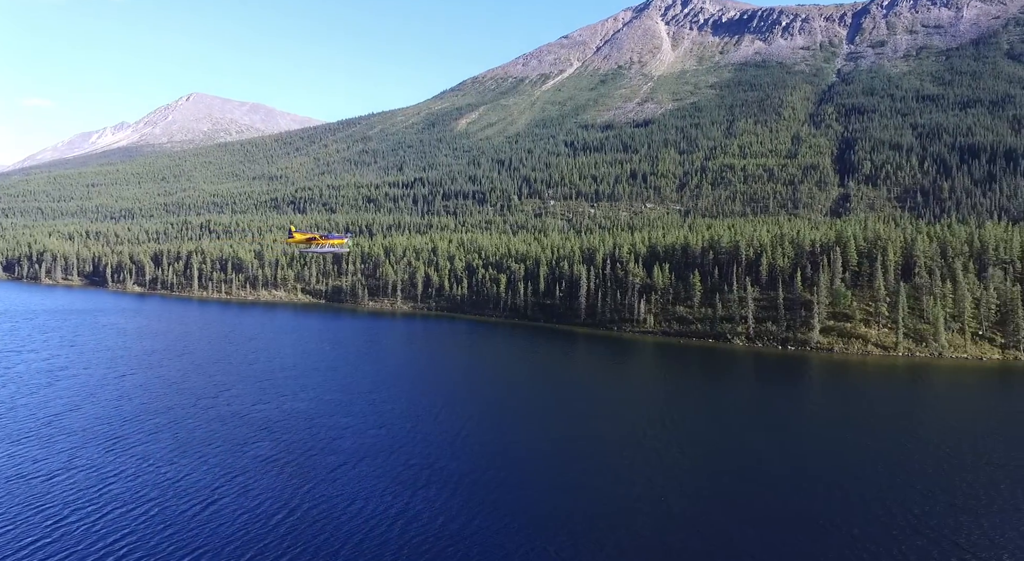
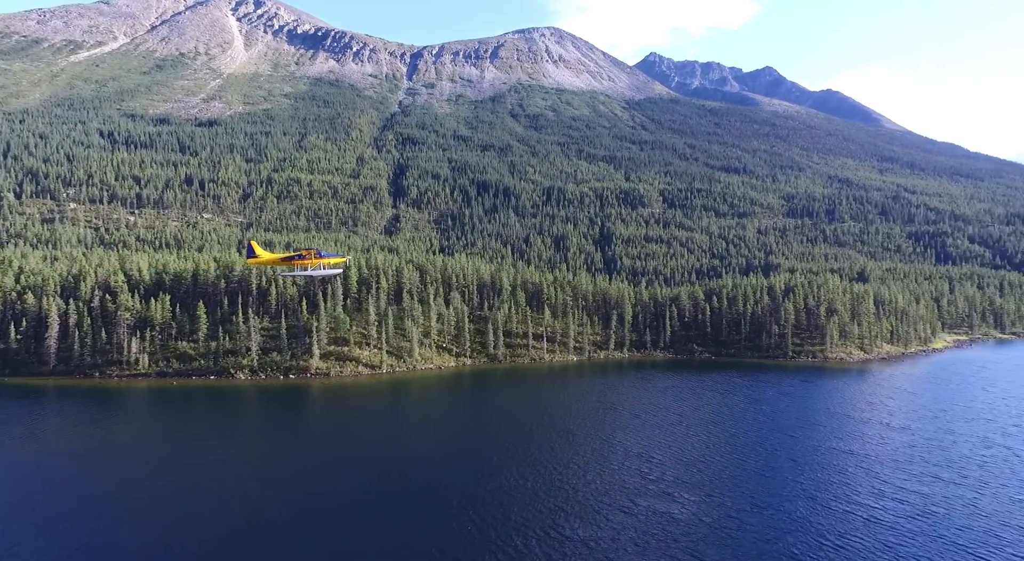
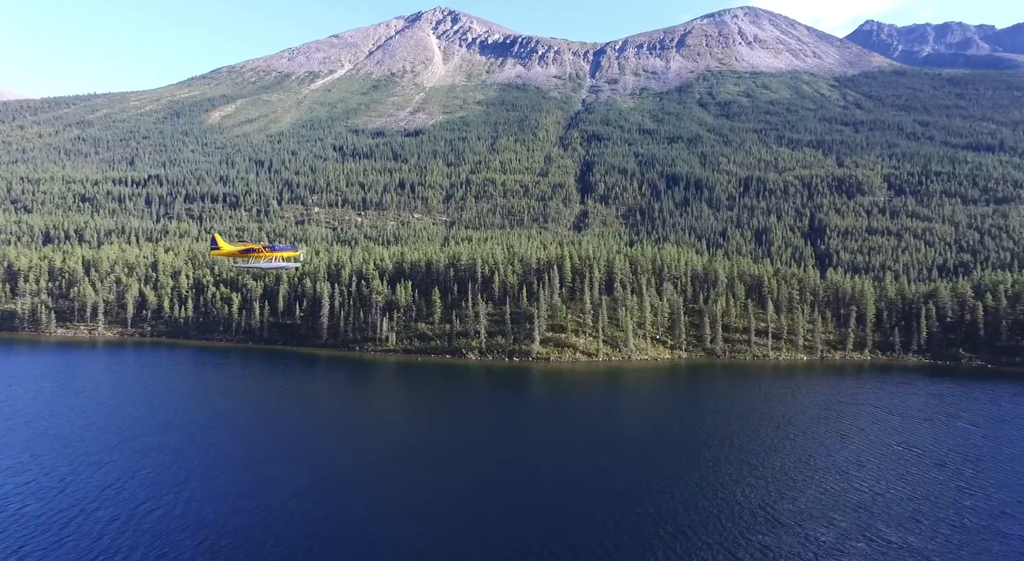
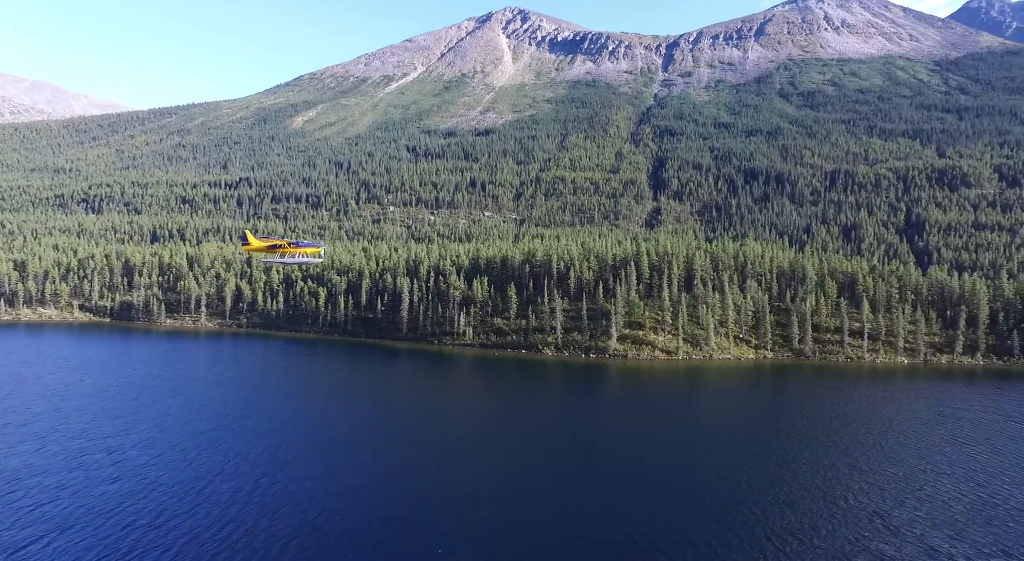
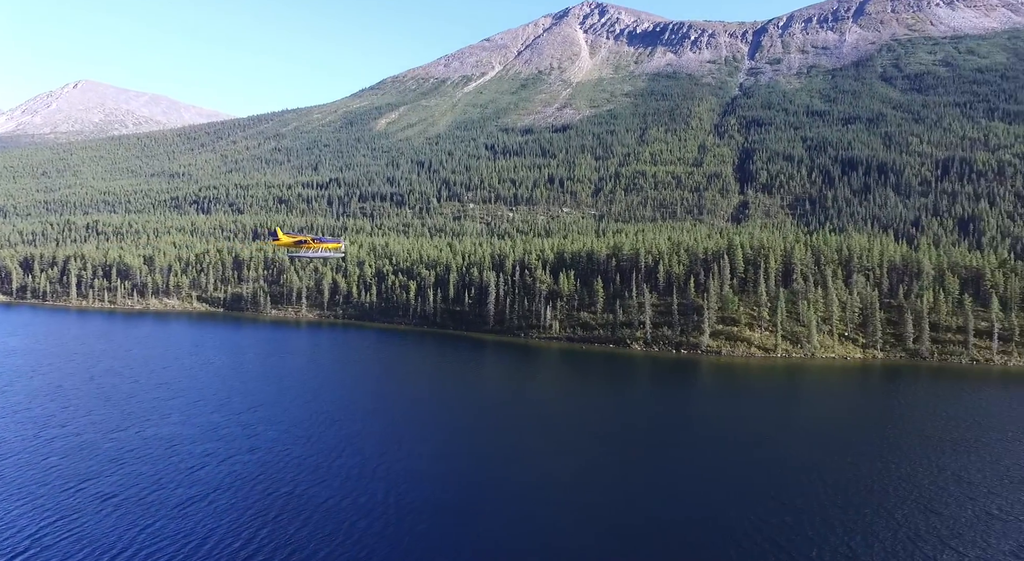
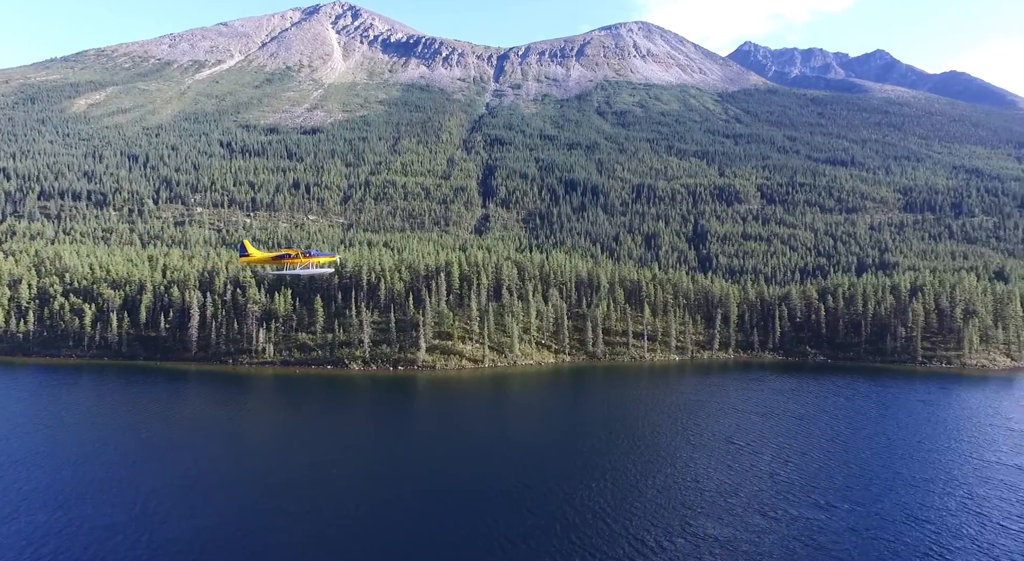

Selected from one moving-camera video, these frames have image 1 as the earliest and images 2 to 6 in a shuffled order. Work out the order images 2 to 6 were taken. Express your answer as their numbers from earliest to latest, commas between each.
5, 4, 3, 6, 2
